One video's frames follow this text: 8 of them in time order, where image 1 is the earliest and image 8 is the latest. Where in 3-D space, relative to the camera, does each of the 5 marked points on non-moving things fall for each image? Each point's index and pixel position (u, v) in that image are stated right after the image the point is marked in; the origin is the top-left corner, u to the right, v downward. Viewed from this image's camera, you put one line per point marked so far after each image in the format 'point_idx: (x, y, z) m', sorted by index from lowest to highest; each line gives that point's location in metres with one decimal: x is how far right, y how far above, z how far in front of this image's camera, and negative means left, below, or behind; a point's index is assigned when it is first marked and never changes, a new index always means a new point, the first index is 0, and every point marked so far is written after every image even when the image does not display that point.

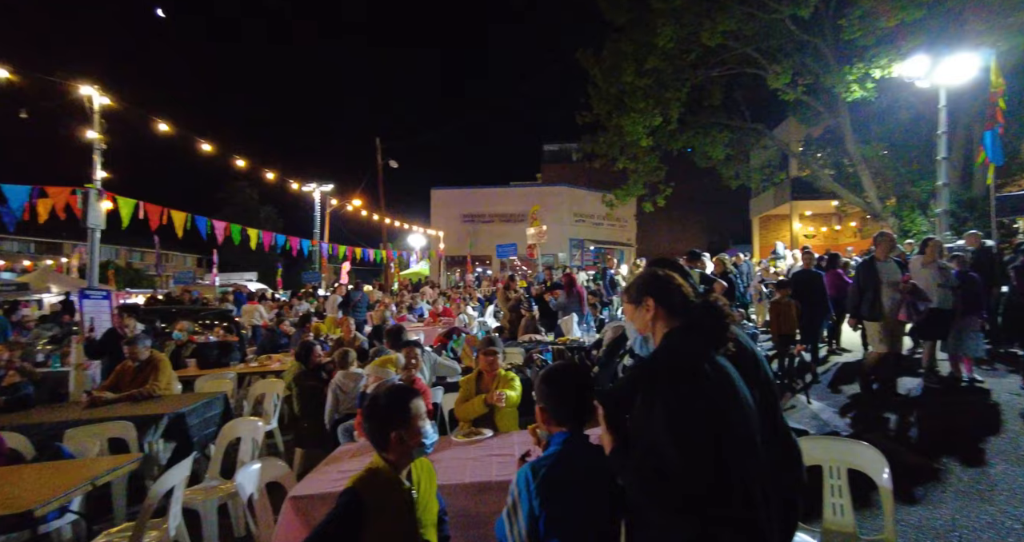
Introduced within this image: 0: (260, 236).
0: (-6.9, +1.0, +11.5) m
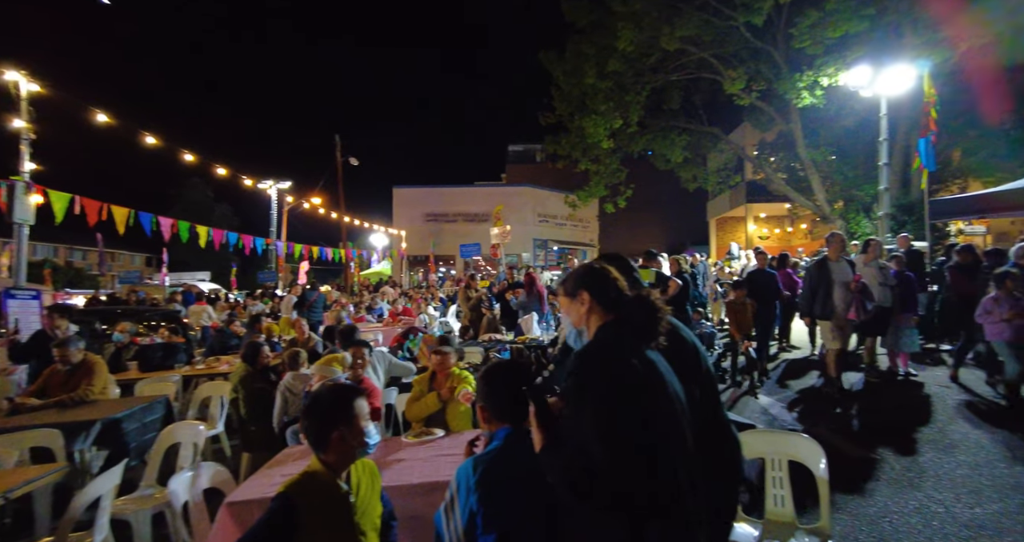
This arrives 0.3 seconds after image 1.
0: (-7.8, +1.0, +11.0) m
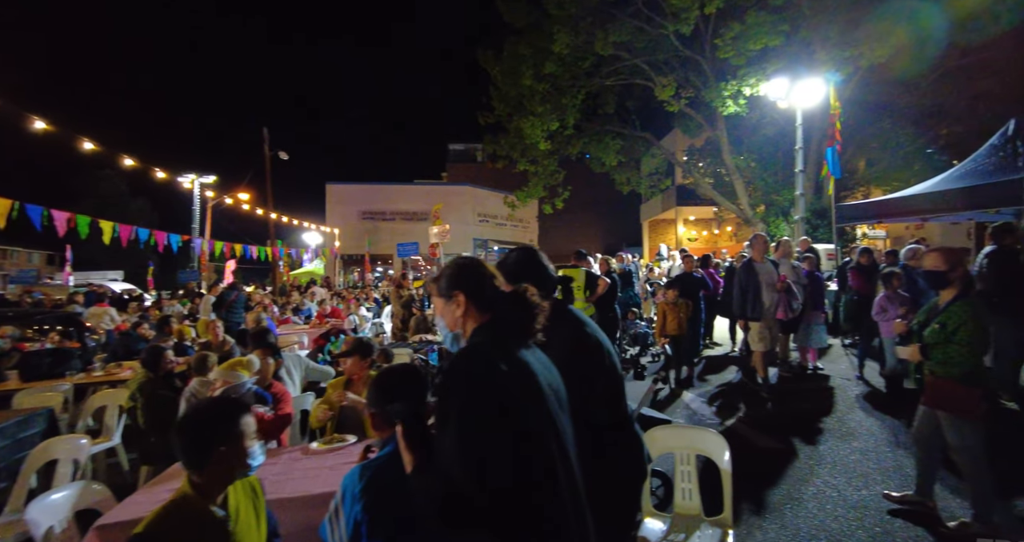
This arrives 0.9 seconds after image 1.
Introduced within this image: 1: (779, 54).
0: (-9.4, +1.0, +10.1) m
1: (+6.4, +5.1, +10.1) m
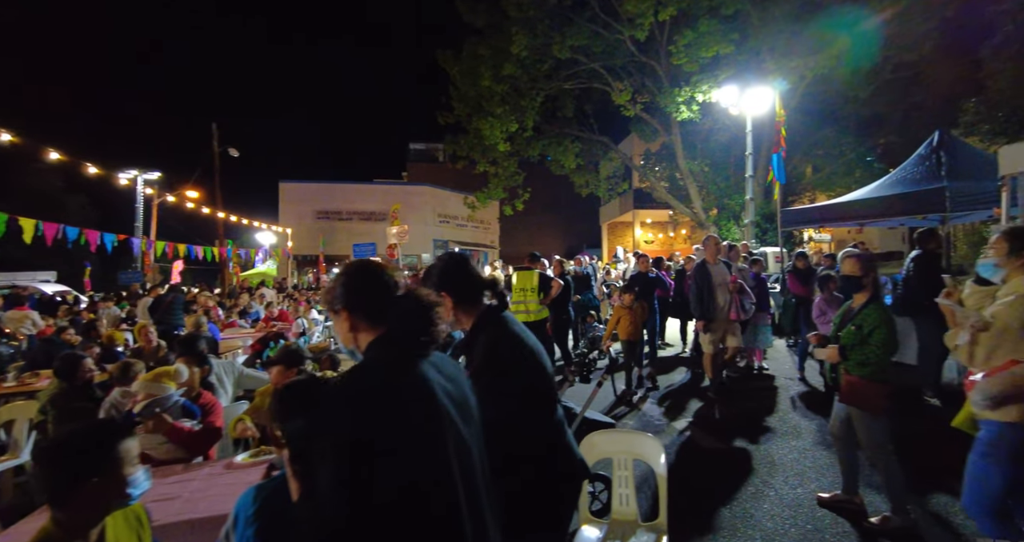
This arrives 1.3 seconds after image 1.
0: (-10.4, +1.0, +9.4) m
1: (+5.3, +5.1, +10.4) m
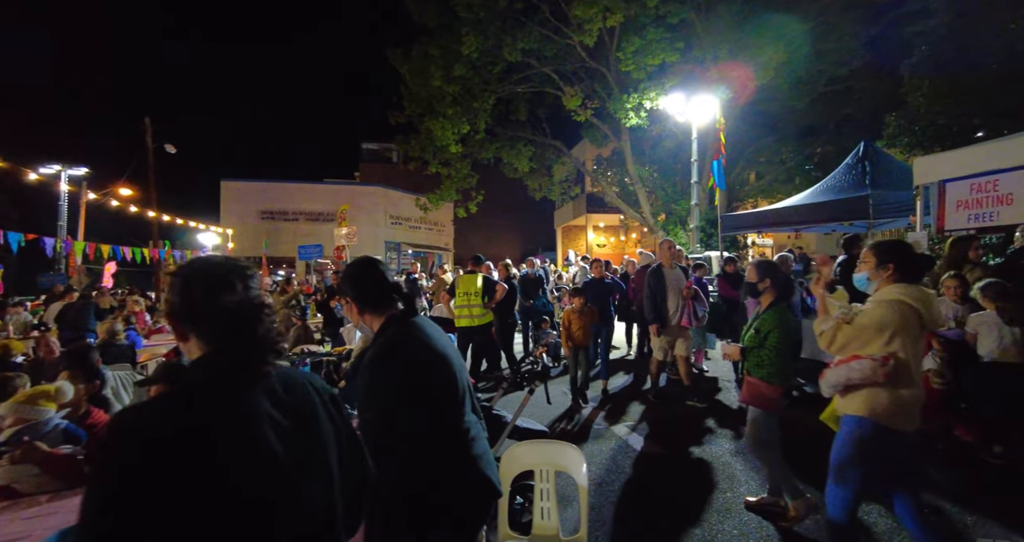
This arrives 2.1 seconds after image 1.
0: (-11.5, +0.9, +8.4) m
1: (+4.1, +5.0, +10.6) m
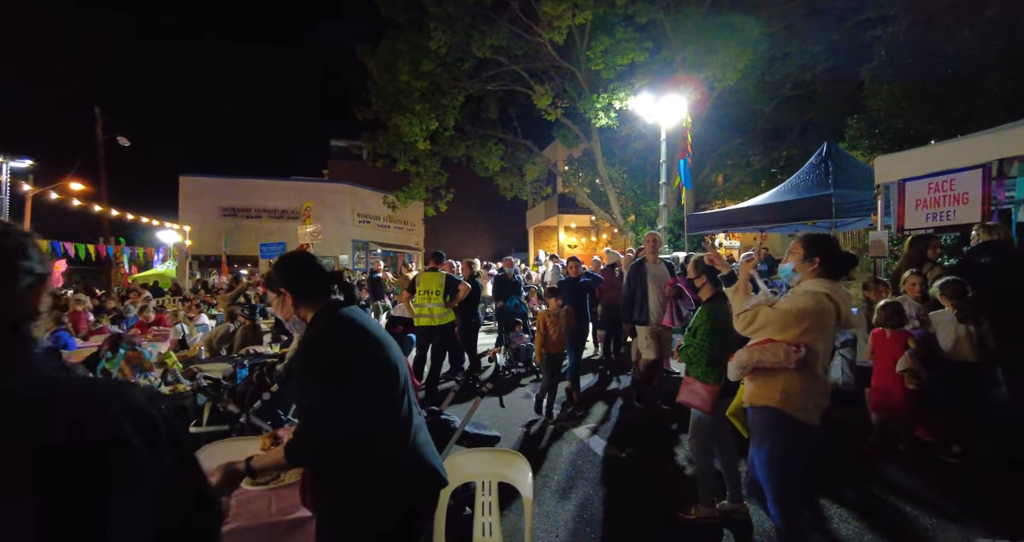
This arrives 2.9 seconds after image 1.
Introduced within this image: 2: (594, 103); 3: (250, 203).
0: (-12.2, +1.0, +7.6) m
1: (+3.4, +4.9, +10.6) m
2: (+2.1, +4.3, +10.9) m
3: (-11.0, +2.9, +18.2) m
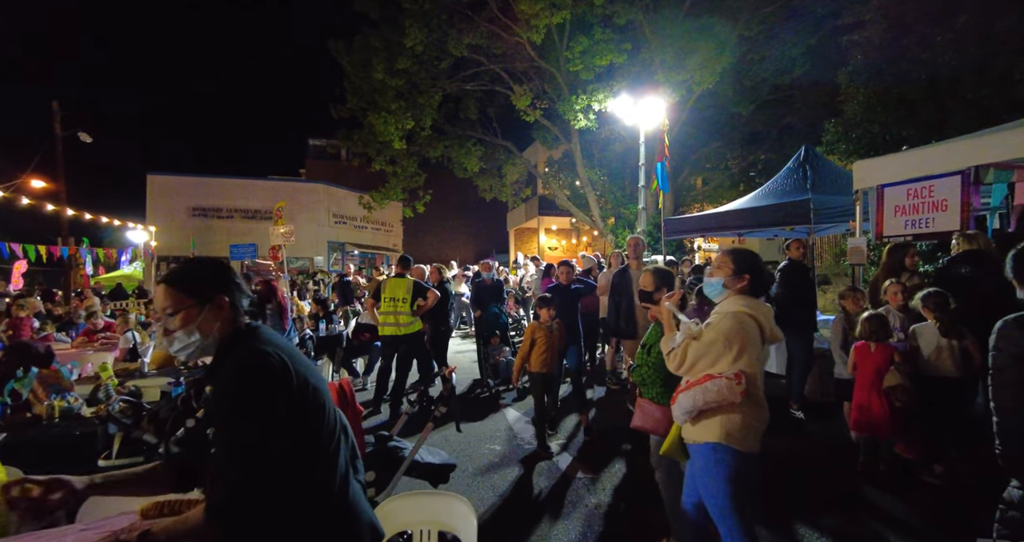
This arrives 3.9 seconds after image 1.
0: (-12.6, +0.9, +7.0) m
1: (+2.9, +4.9, +10.5) m
2: (+1.6, +4.2, +10.8) m
3: (-11.8, +2.8, +17.6) m
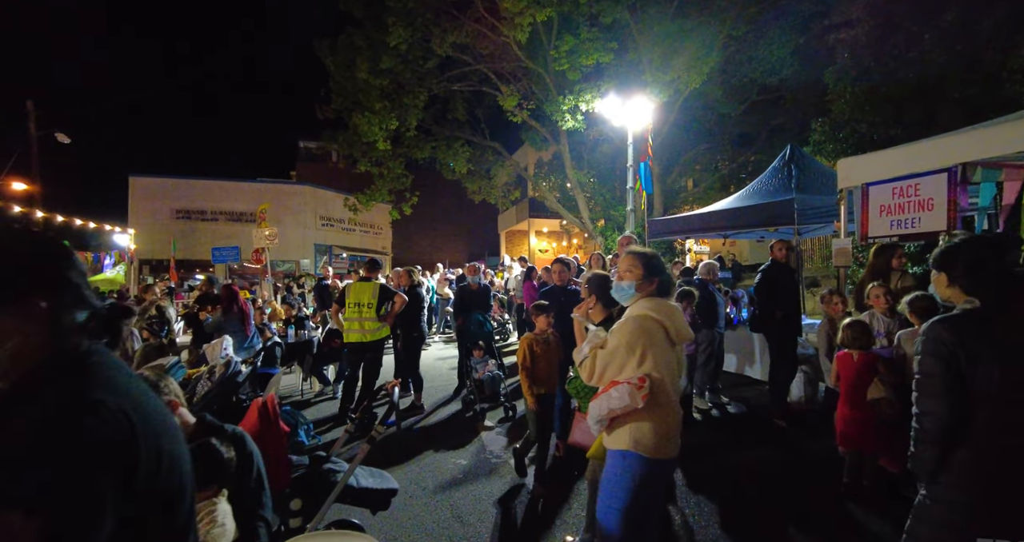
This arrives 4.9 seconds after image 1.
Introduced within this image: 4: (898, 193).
0: (-12.8, +0.9, +6.7) m
1: (+2.5, +4.8, +10.4) m
2: (+1.3, +4.2, +10.7) m
3: (-12.1, +2.7, +17.3) m
4: (+4.3, +0.9, +4.7) m
